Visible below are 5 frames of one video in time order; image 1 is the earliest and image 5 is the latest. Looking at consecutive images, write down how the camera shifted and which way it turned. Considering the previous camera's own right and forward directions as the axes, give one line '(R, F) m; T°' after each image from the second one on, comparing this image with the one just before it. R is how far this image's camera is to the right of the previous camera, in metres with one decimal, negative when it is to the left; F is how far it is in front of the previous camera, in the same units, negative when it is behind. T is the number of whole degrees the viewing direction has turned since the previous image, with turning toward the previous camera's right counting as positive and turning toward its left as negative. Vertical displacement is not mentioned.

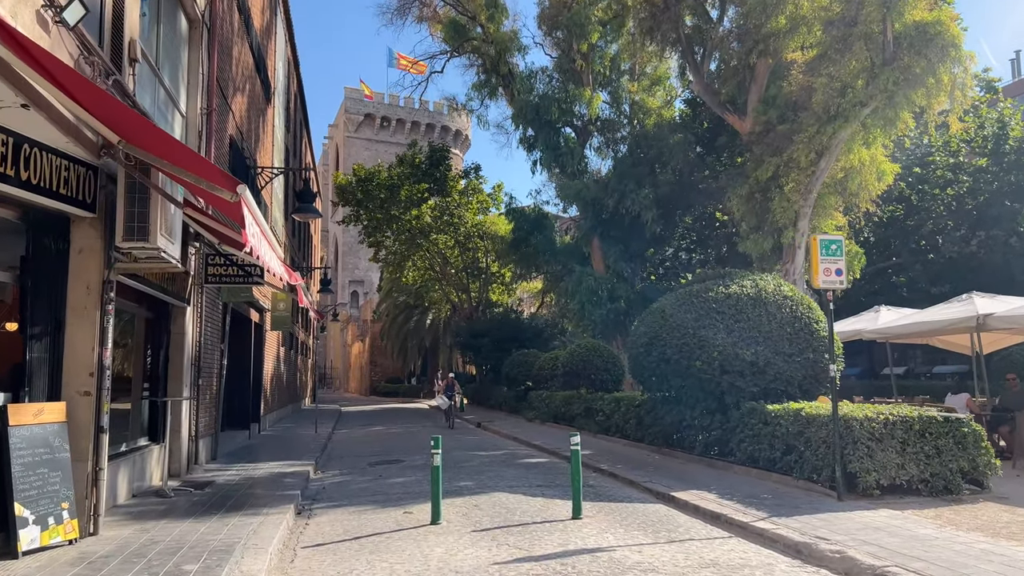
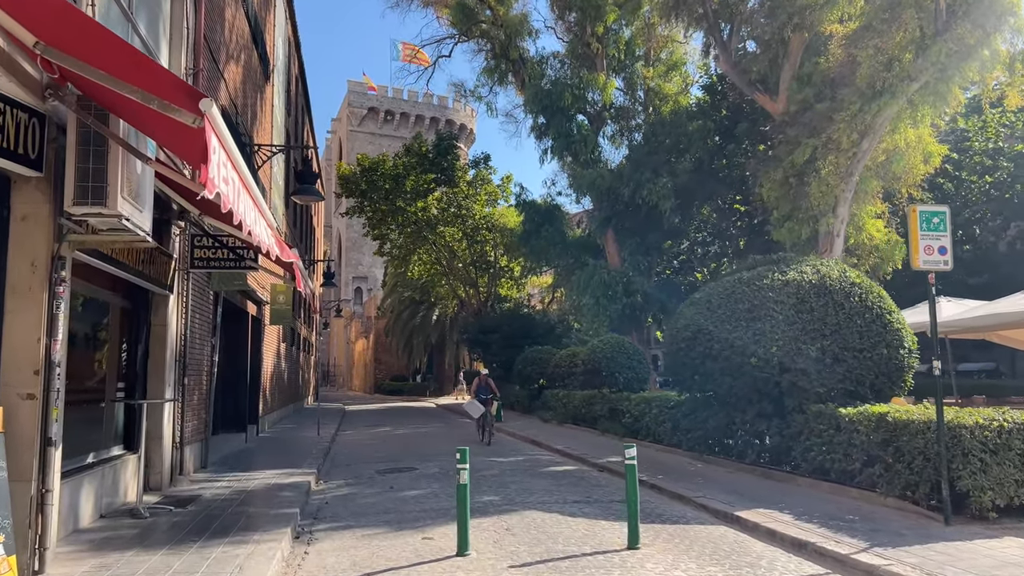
(-0.3, +1.3) m; 0°
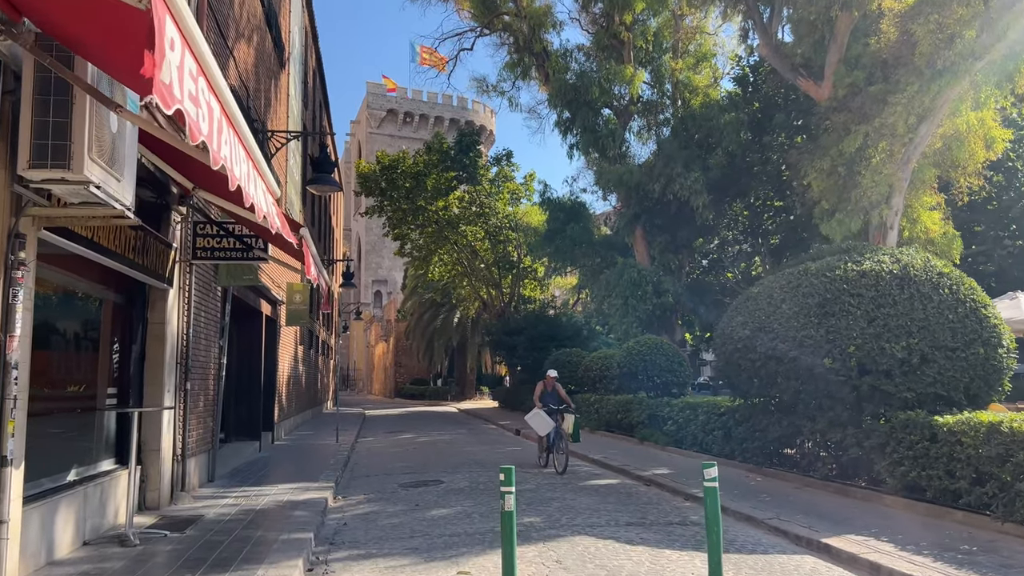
(-0.2, +1.1) m; -1°
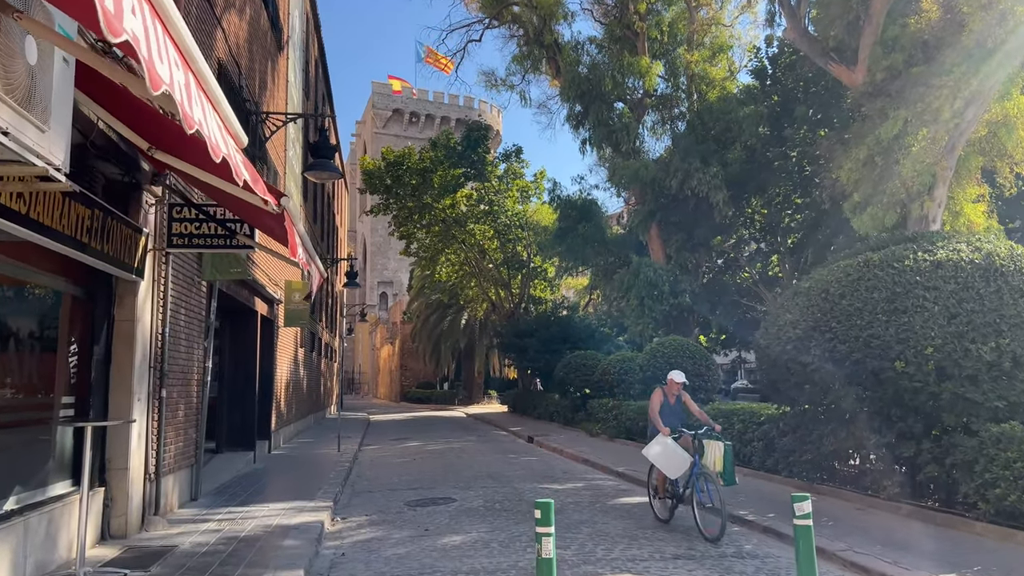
(-0.2, +1.1) m; 0°
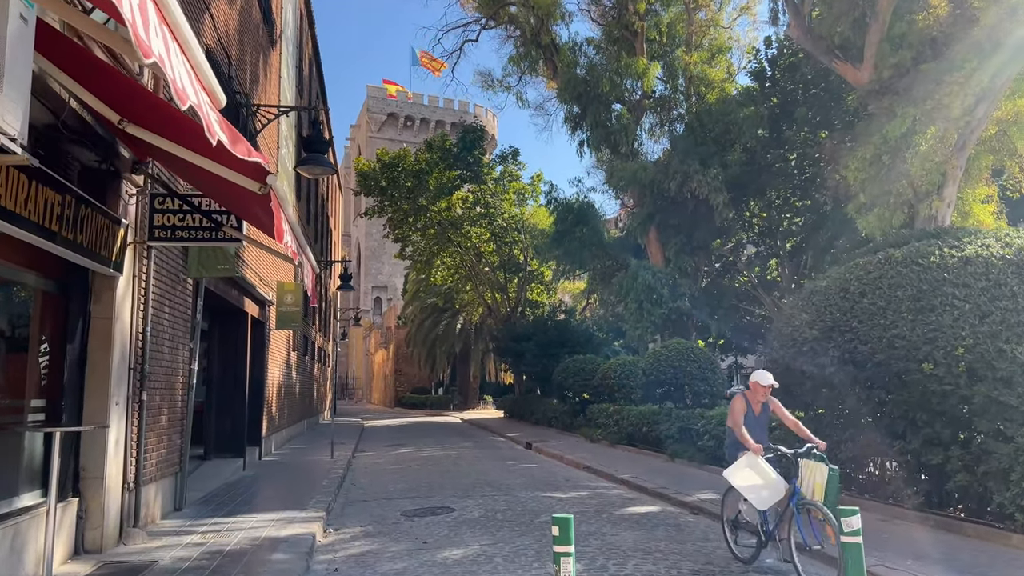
(-0.1, +0.4) m; 0°
